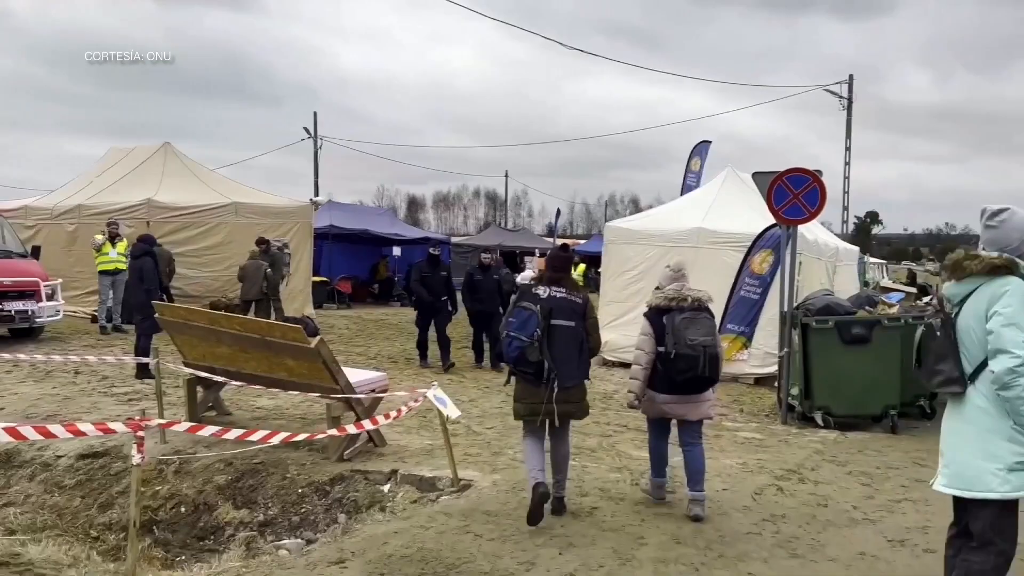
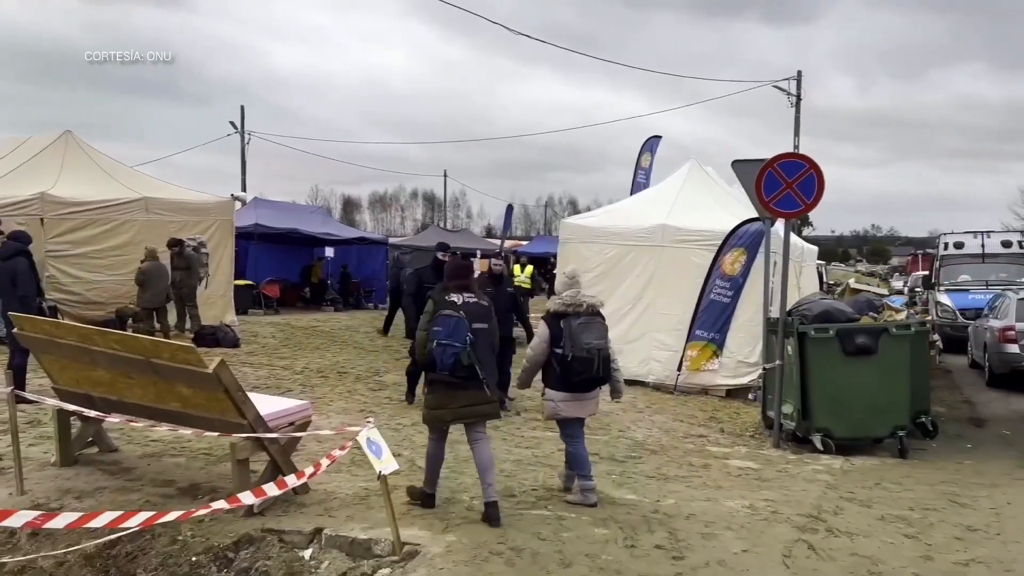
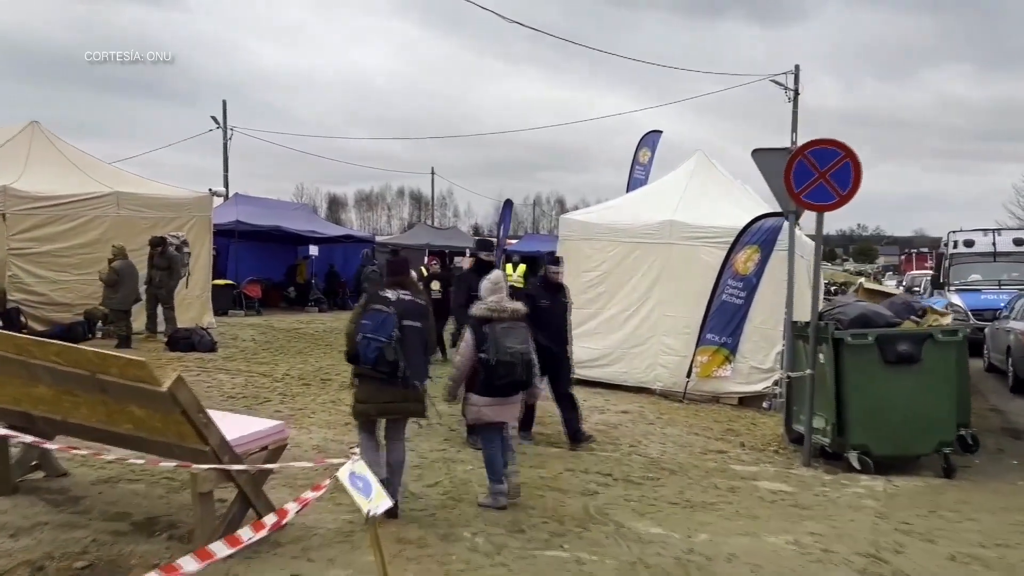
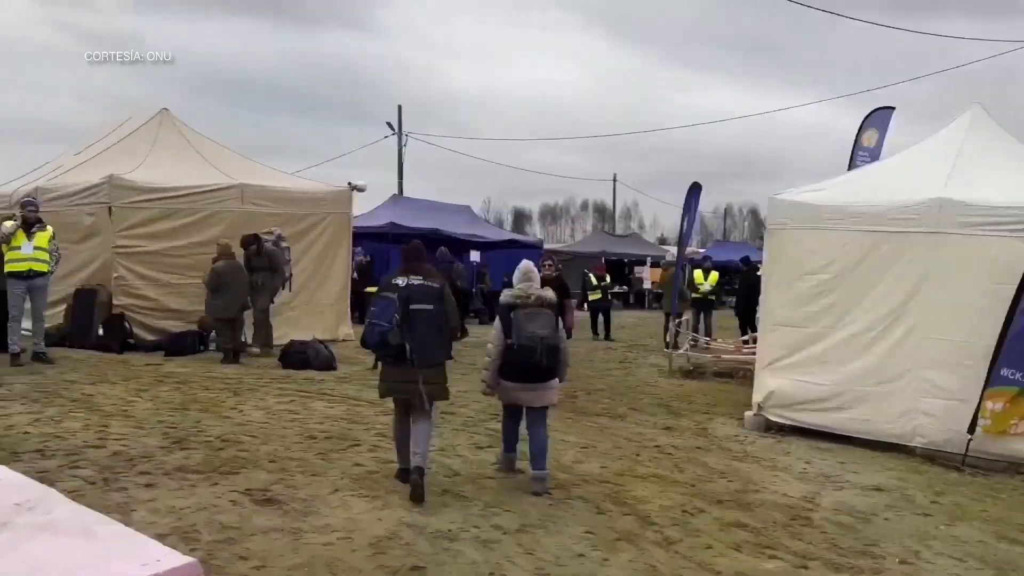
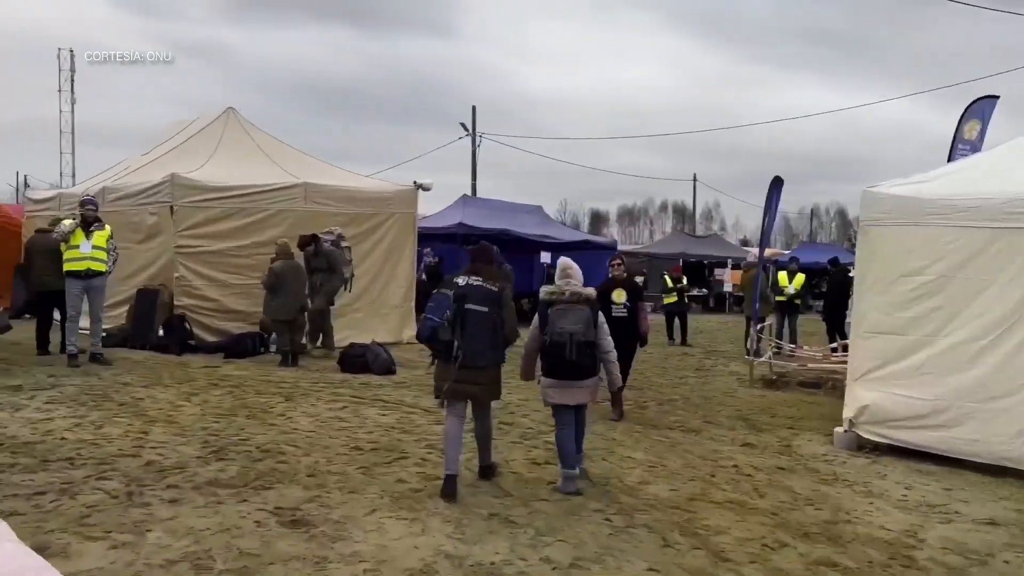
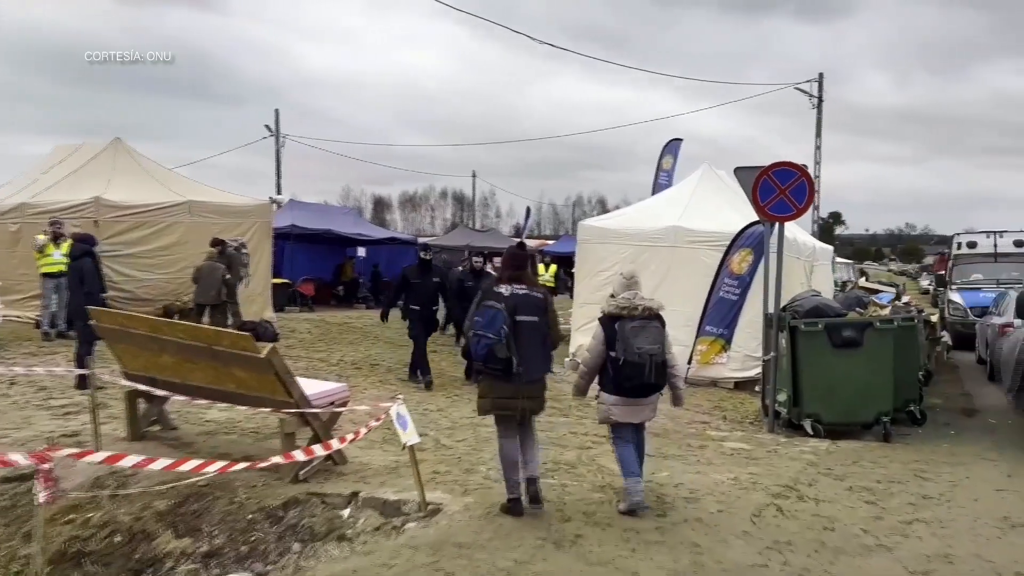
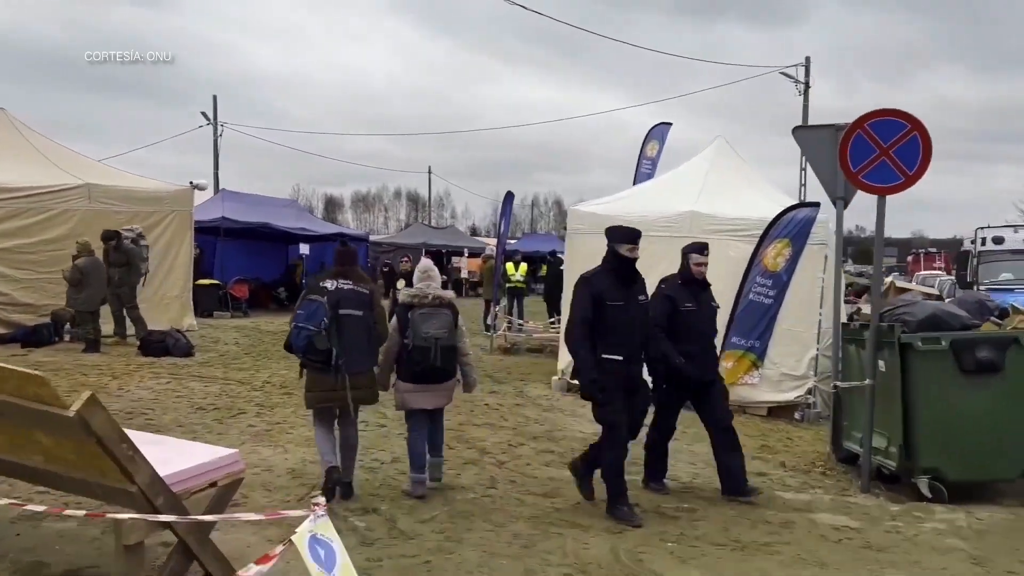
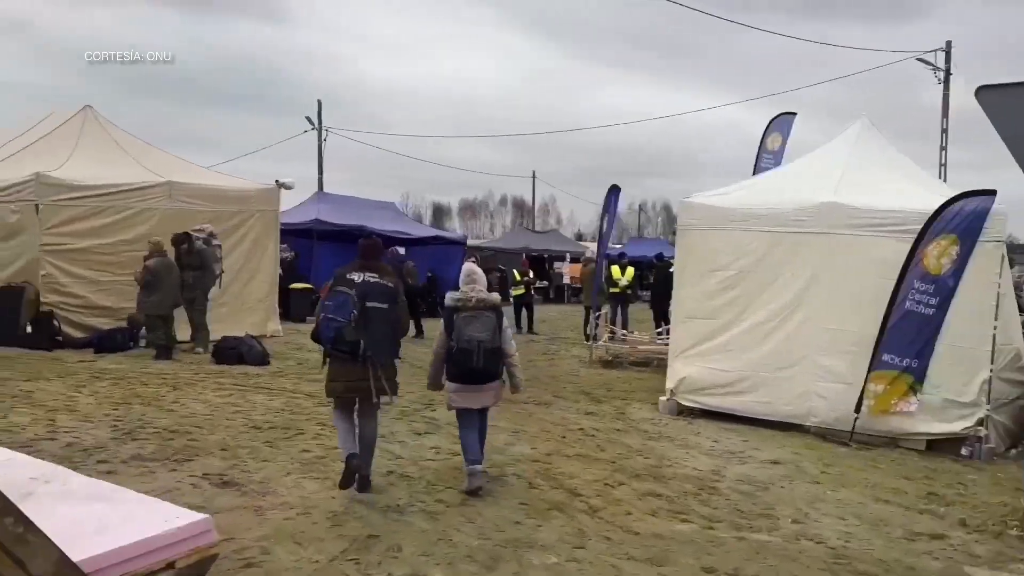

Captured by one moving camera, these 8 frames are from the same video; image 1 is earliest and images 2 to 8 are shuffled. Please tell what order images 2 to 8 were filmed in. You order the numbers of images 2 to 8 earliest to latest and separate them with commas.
6, 2, 3, 7, 8, 4, 5
